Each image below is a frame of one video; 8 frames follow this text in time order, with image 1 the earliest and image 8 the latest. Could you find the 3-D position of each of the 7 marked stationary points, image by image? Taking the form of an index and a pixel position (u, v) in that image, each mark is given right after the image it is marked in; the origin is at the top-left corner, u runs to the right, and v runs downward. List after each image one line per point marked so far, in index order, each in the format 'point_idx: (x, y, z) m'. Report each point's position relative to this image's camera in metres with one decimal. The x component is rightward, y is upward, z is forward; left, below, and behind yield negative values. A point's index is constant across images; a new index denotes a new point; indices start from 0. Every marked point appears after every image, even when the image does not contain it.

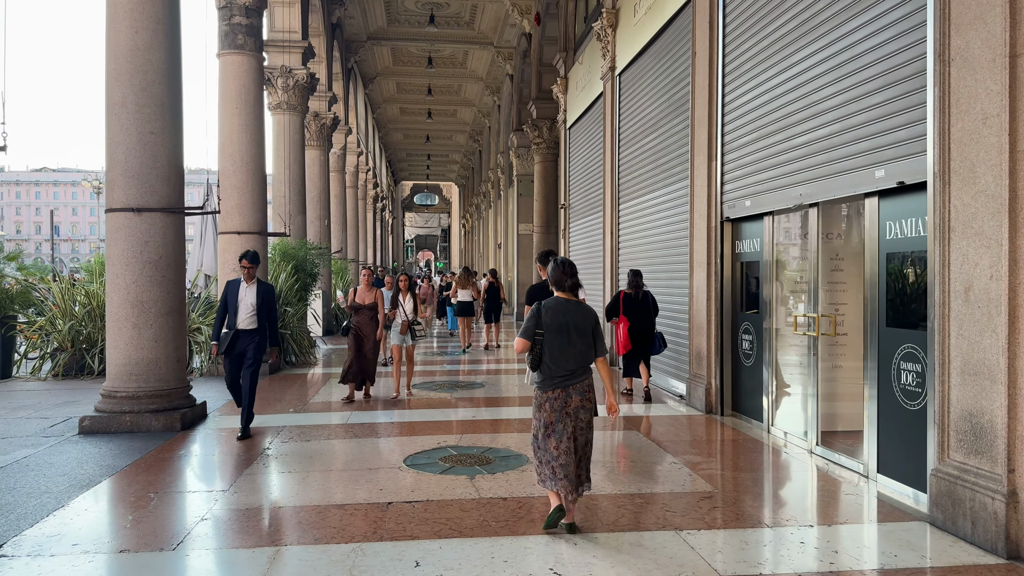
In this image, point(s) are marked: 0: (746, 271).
0: (+2.3, +0.2, +7.4) m
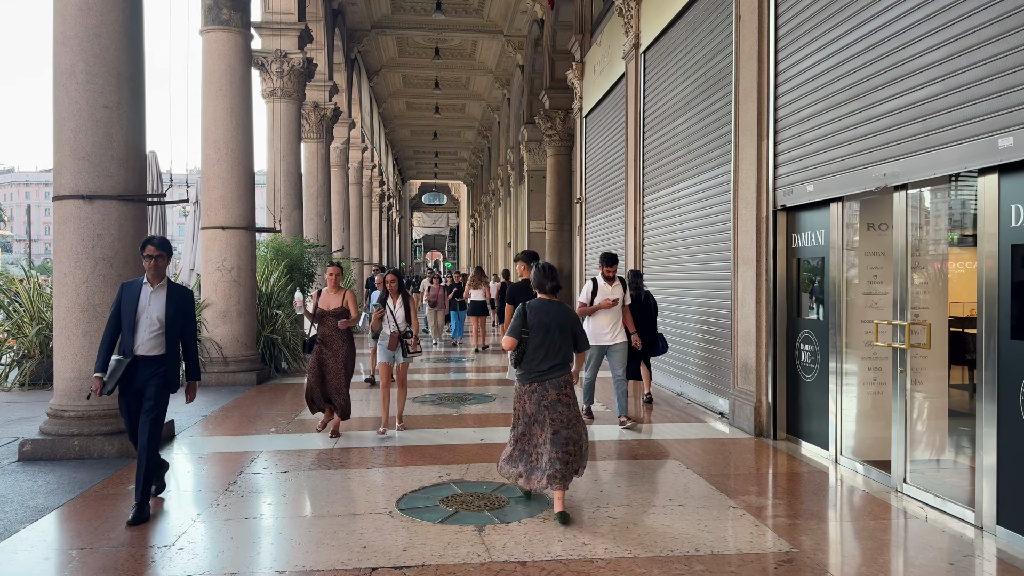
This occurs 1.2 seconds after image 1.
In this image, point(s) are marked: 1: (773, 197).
0: (+2.4, +0.1, +6.3) m
1: (+2.2, +0.8, +6.6) m
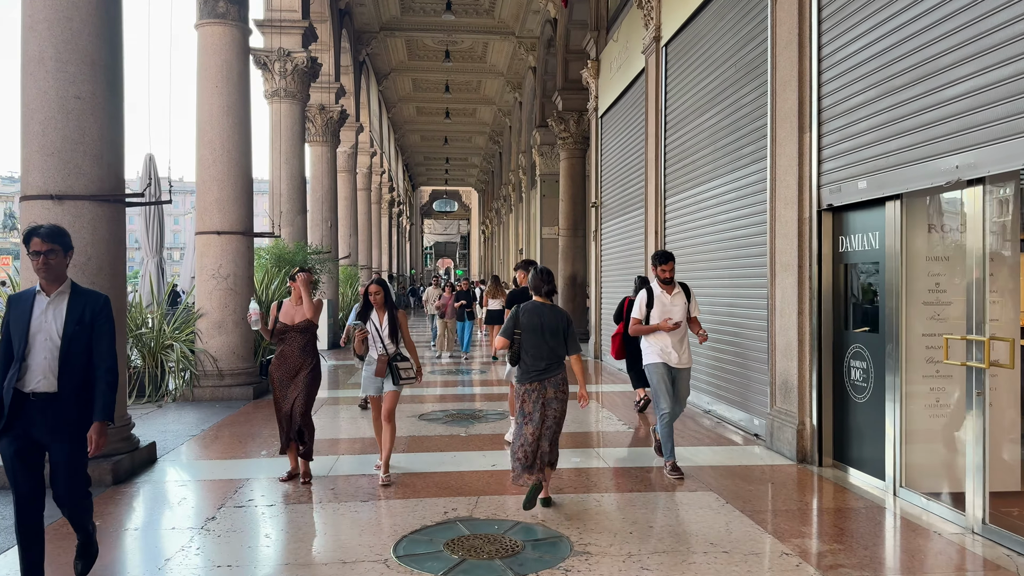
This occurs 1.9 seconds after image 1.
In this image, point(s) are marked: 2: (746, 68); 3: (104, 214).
0: (+2.5, +0.1, +5.6) m
1: (+2.3, +0.7, +5.9) m
2: (+2.2, +2.1, +7.3) m
3: (-3.0, +0.5, +5.7) m
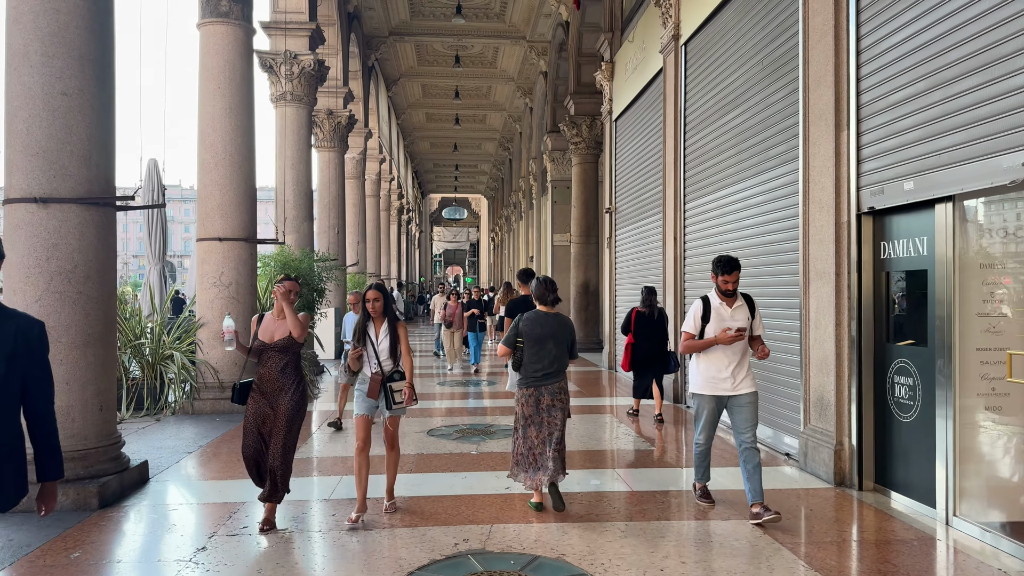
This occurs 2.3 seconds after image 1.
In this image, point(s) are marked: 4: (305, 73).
0: (+2.6, 0.0, +5.2) m
1: (+2.5, +0.7, +5.5) m
2: (+2.4, +2.0, +6.9) m
3: (-2.9, +0.5, +5.4) m
4: (-3.5, +3.7, +13.1) m
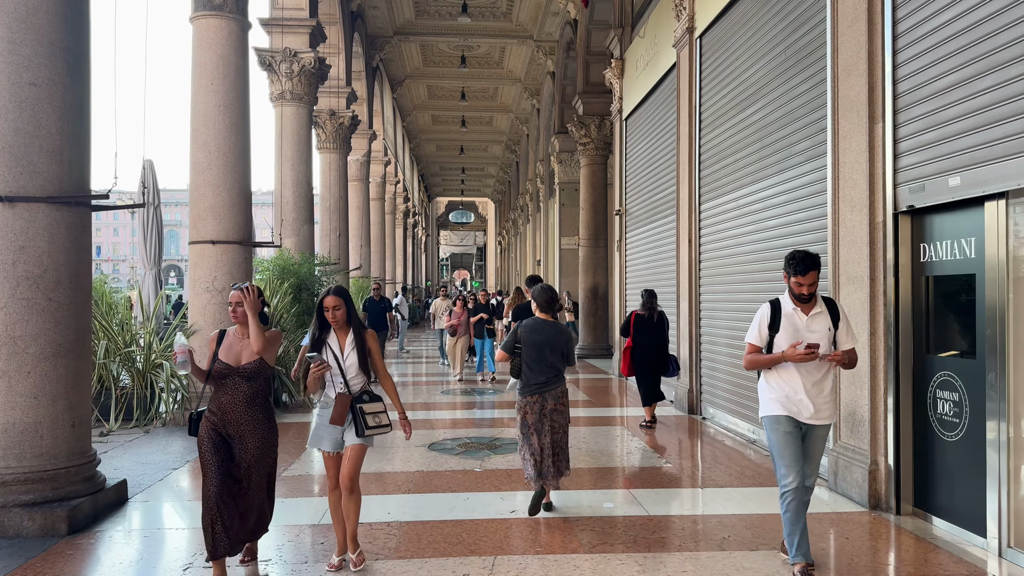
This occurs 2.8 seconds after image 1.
0: (+2.7, 0.0, +4.7) m
1: (+2.5, +0.6, +5.0) m
2: (+2.4, +2.0, +6.5) m
3: (-2.9, +0.4, +5.0) m
4: (-3.4, +3.6, +12.7) m
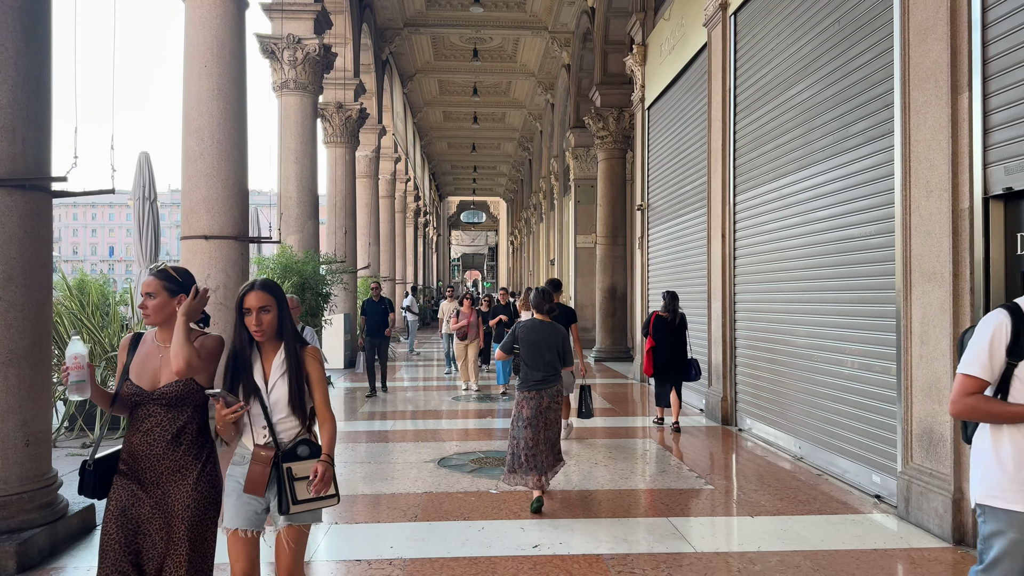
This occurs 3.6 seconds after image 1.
0: (+2.8, 0.0, +4.0) m
1: (+2.6, +0.6, +4.3) m
2: (+2.6, +2.0, +5.7) m
3: (-2.8, +0.5, +4.3) m
4: (-3.2, +3.6, +12.0) m
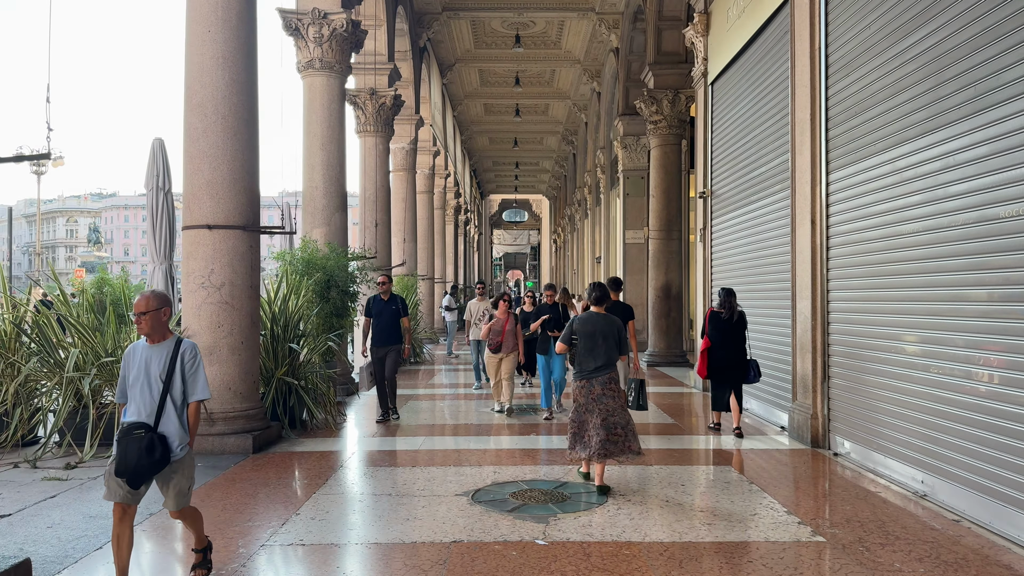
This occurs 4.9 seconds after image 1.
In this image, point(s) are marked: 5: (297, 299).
0: (+3.0, 0.0, +2.6) m
1: (+2.8, +0.7, +3.0) m
2: (+2.9, +2.0, +4.4) m
3: (-2.5, +0.5, +3.3) m
4: (-2.5, +3.6, +11.0) m
5: (-2.4, -0.1, +8.6) m
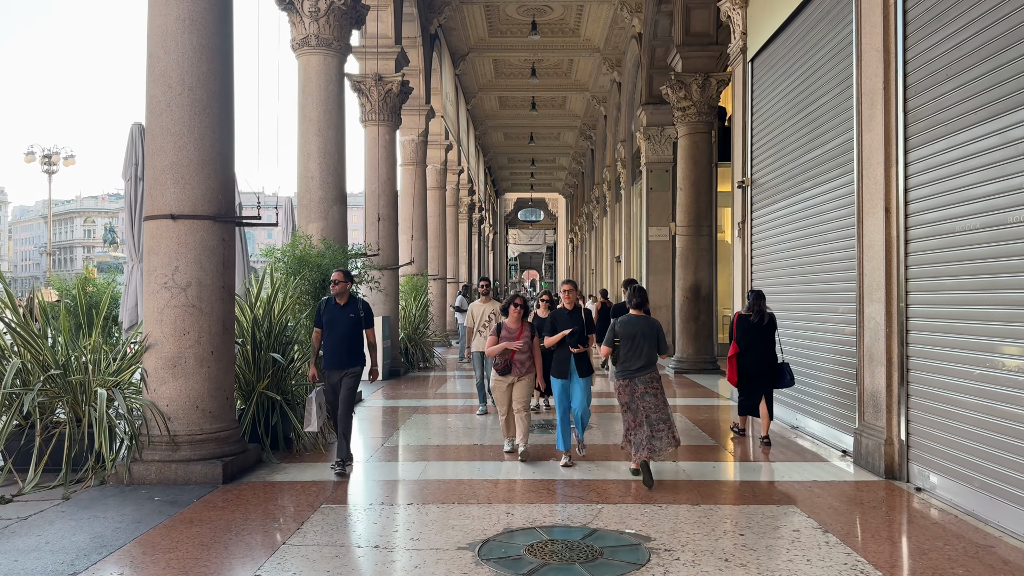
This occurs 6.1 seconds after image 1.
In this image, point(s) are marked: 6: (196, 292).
0: (+3.0, 0.0, +1.5) m
1: (+2.9, +0.7, +1.8) m
2: (+2.9, +2.0, +3.3) m
3: (-2.5, +0.5, +2.2) m
4: (-2.3, +3.6, +10.0) m
5: (-2.2, -0.1, +7.6) m
6: (-2.5, 0.0, +6.2) m
